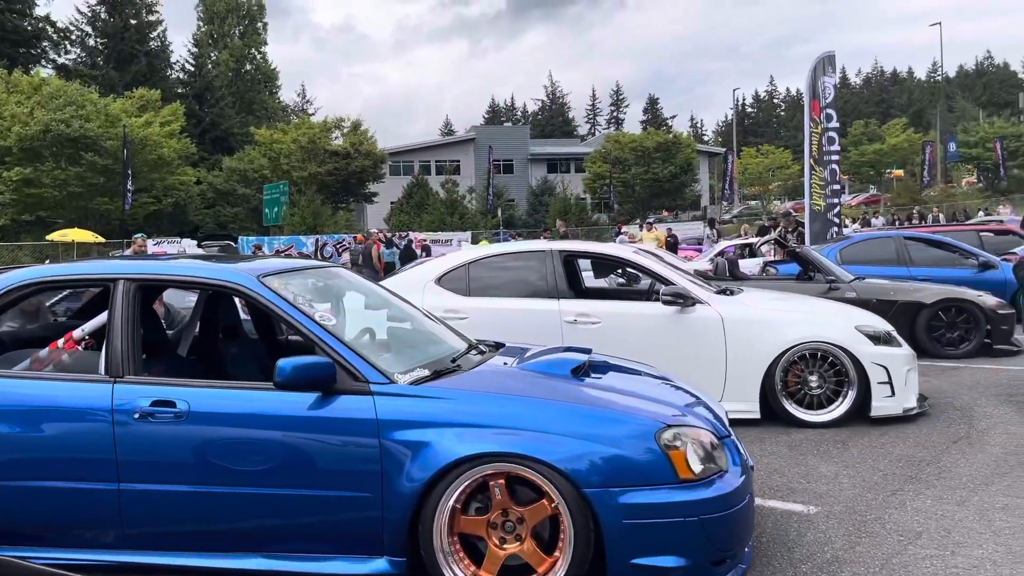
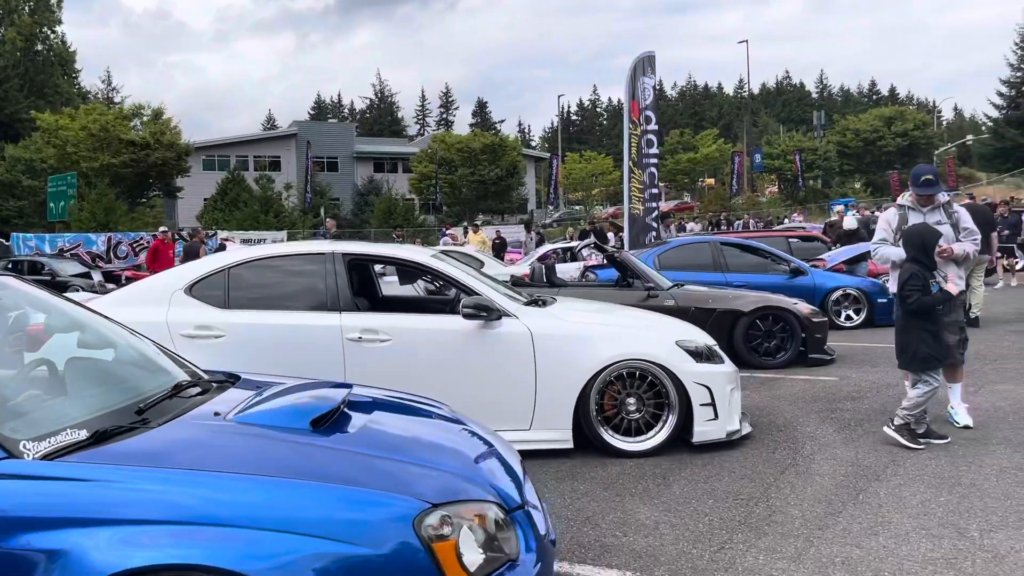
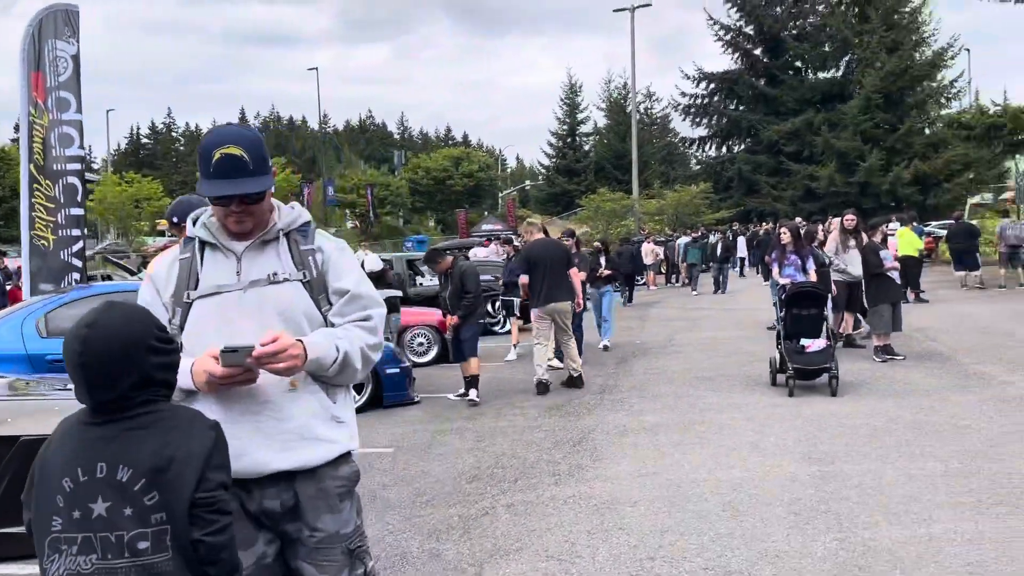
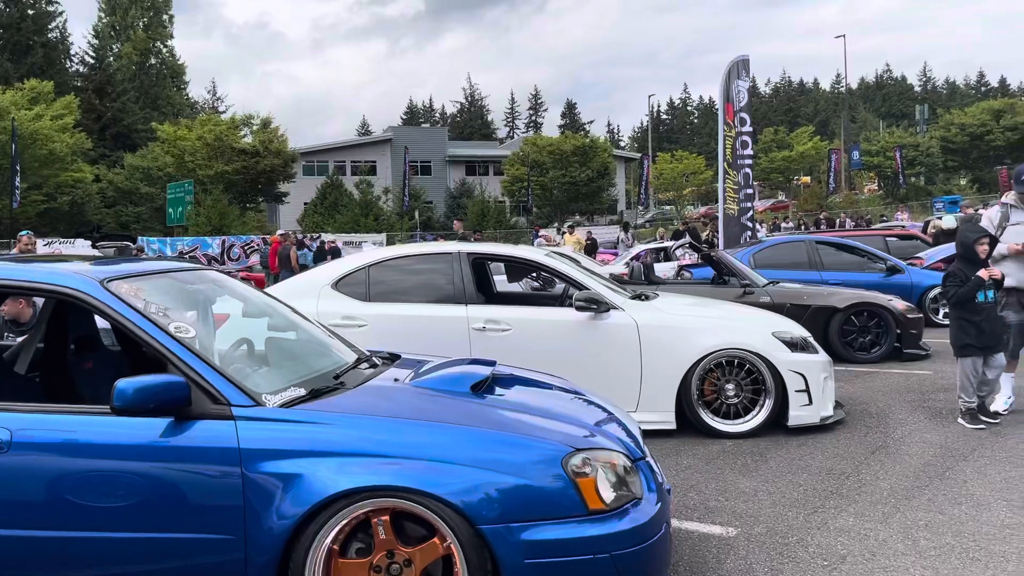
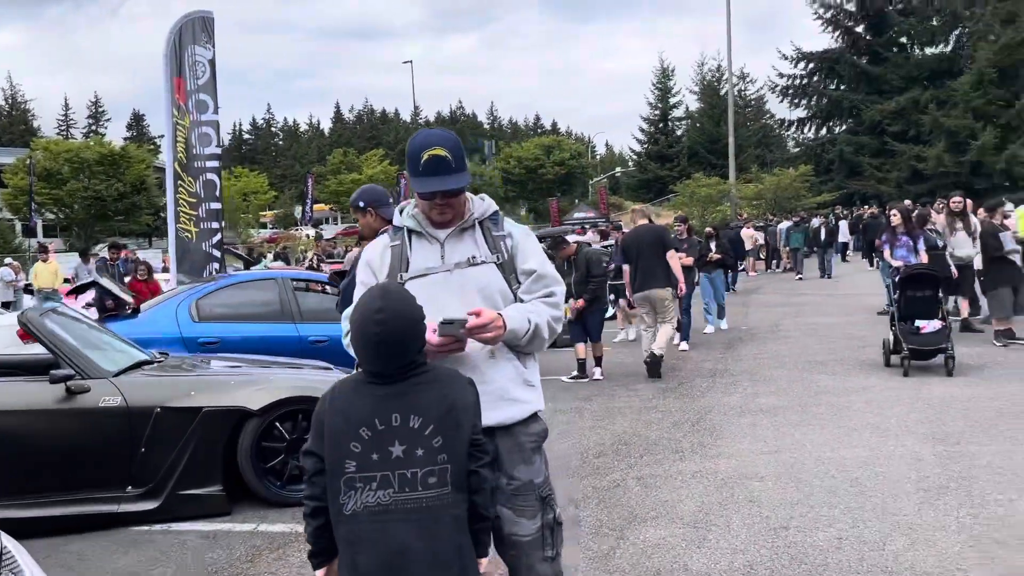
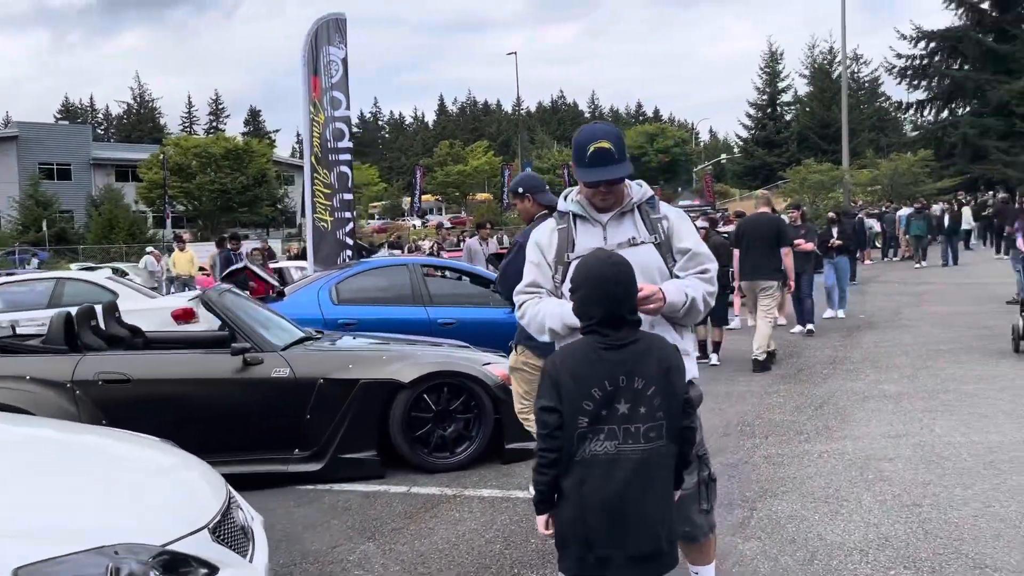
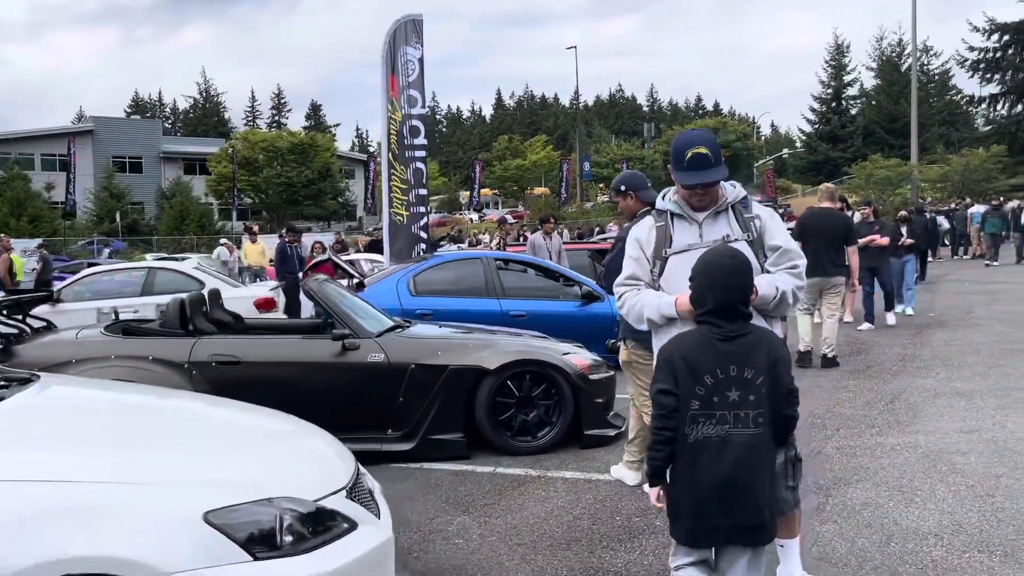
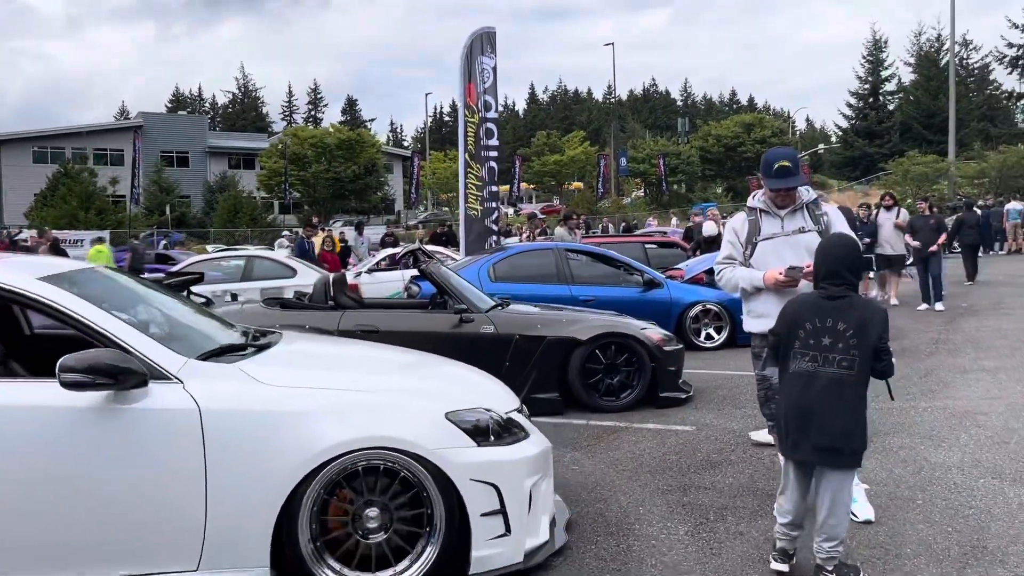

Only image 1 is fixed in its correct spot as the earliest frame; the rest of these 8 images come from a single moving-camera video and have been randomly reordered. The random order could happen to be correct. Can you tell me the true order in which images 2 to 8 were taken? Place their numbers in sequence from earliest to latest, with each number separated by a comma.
4, 2, 8, 7, 6, 5, 3
